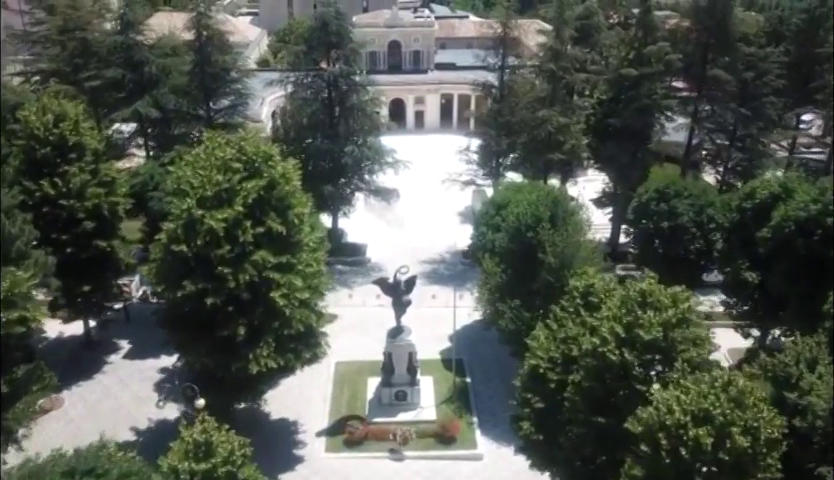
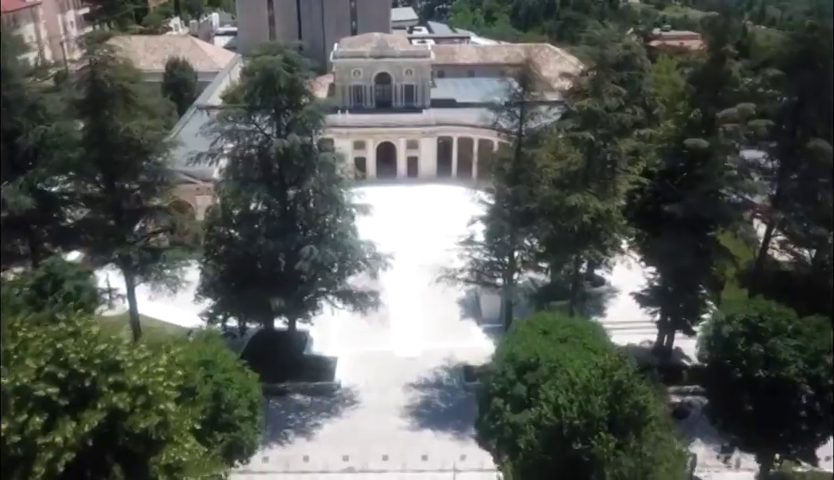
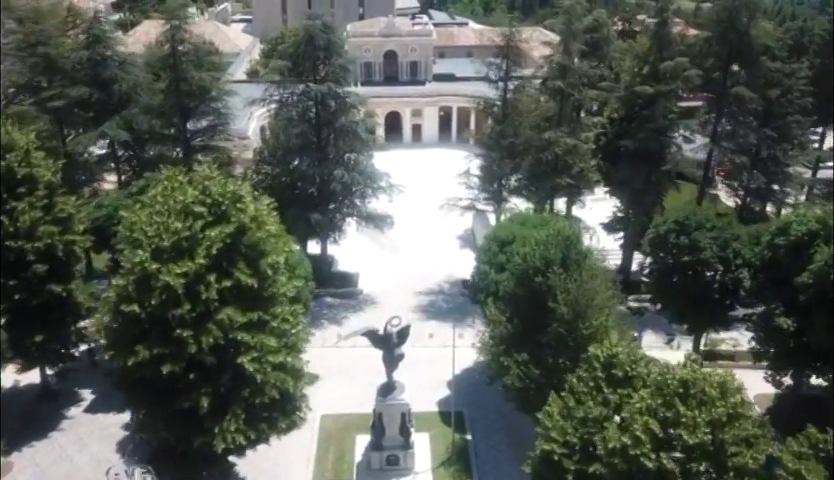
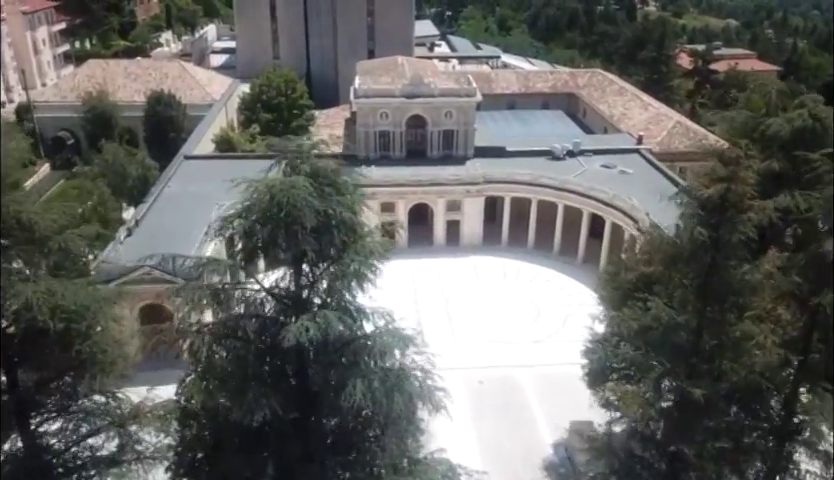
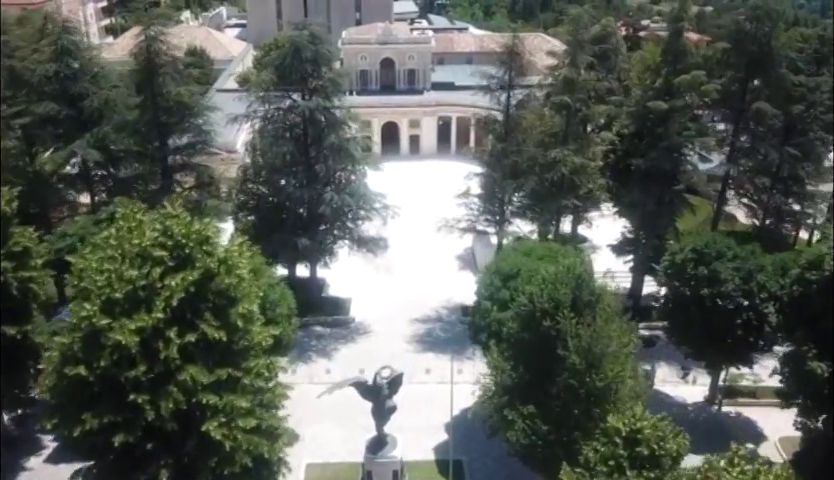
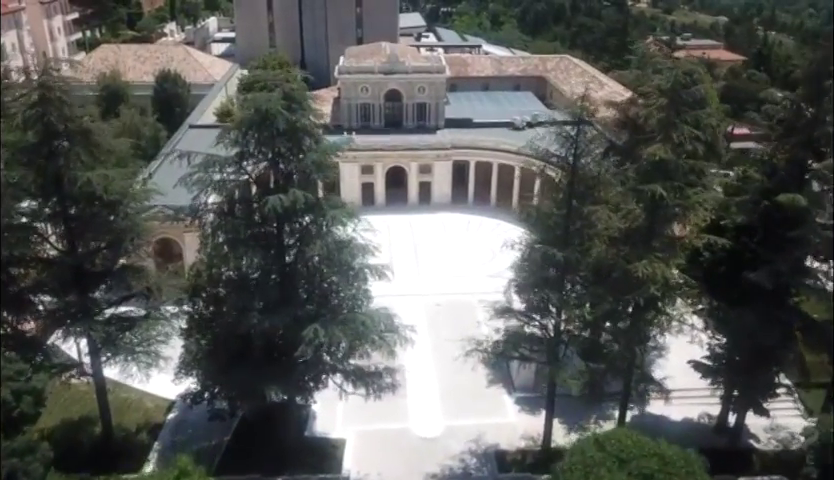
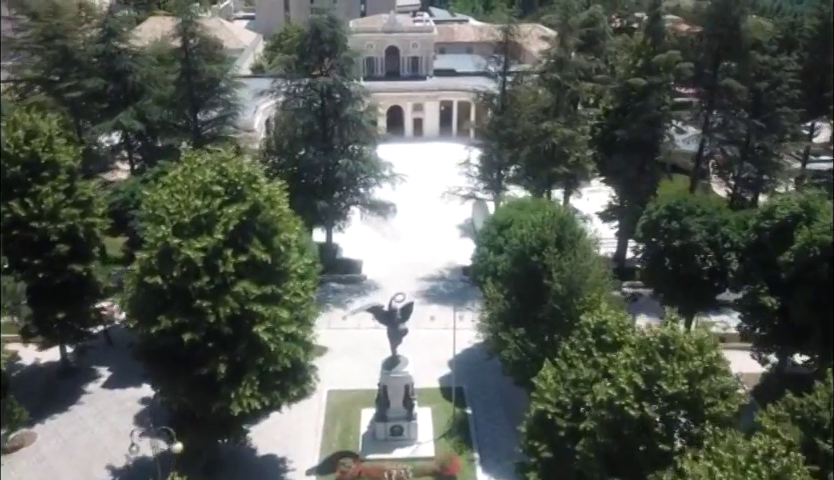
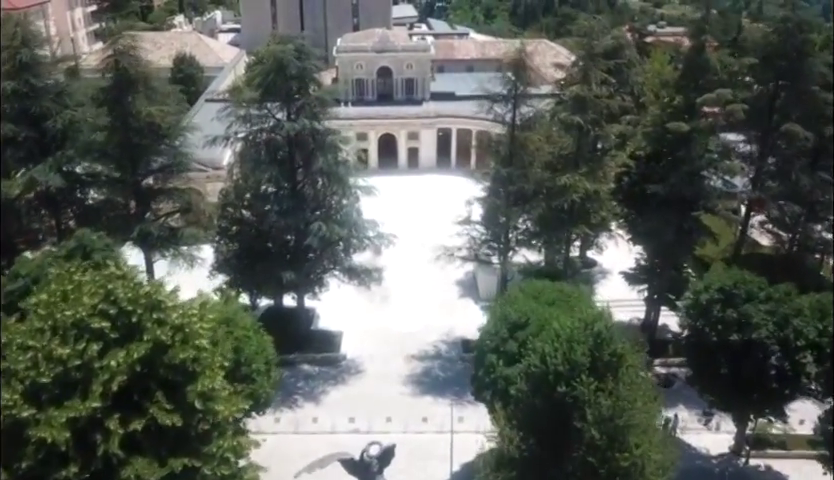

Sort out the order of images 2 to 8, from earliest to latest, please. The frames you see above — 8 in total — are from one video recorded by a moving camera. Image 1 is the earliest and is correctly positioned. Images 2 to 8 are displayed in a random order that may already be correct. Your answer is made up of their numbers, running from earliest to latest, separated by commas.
7, 3, 5, 8, 2, 6, 4
